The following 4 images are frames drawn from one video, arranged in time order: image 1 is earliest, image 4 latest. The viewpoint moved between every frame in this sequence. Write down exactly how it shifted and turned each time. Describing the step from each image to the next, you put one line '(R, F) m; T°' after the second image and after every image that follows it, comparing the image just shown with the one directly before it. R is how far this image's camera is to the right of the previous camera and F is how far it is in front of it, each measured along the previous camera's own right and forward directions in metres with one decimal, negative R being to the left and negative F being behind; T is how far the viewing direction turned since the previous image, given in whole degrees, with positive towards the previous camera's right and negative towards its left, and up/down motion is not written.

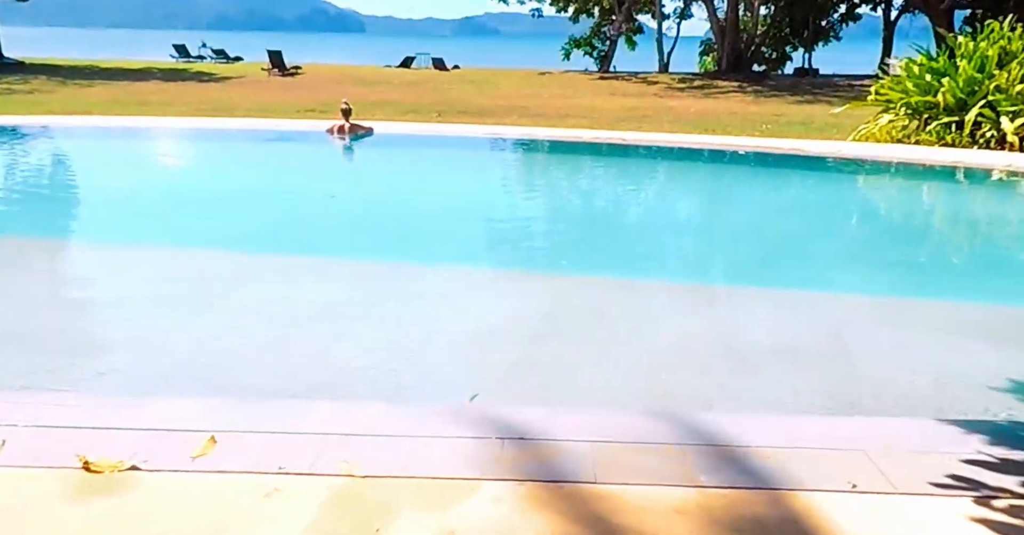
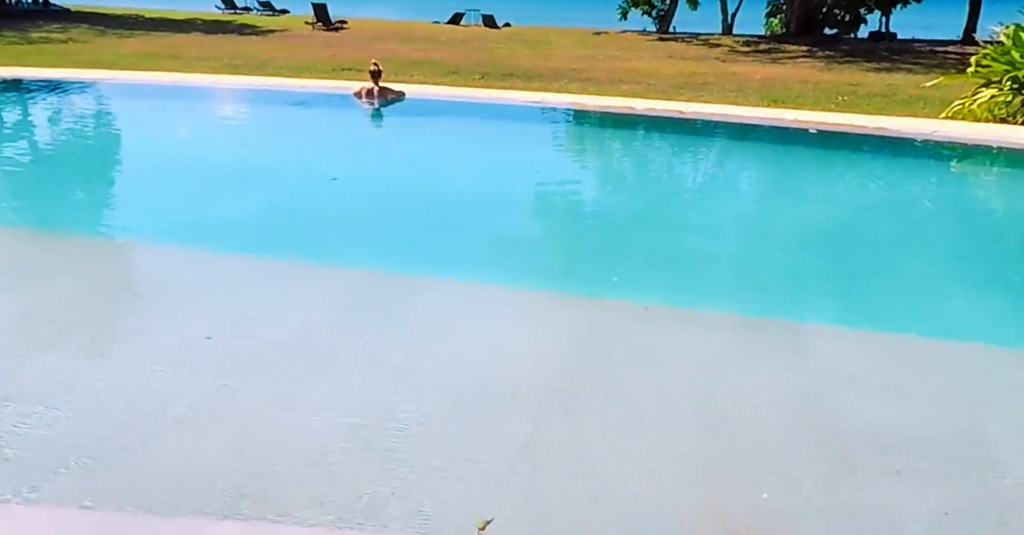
(+0.1, +0.9) m; -3°
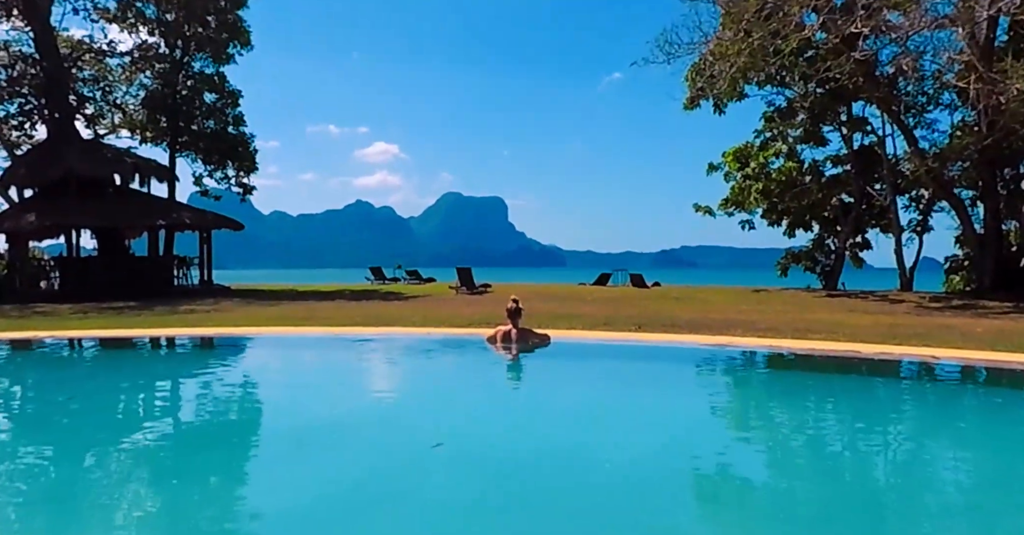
(-0.3, +1.9) m; -10°
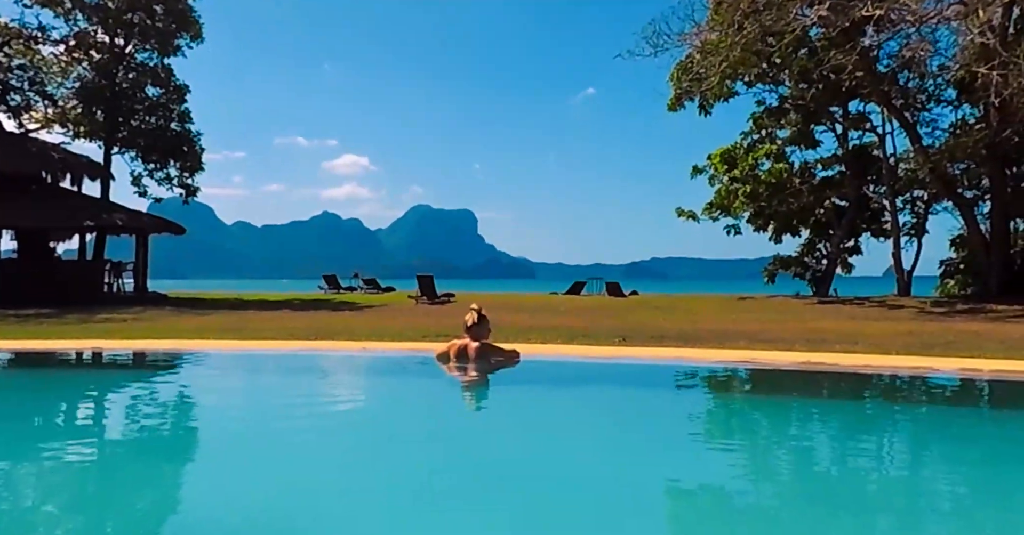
(+0.1, +1.8) m; +2°
